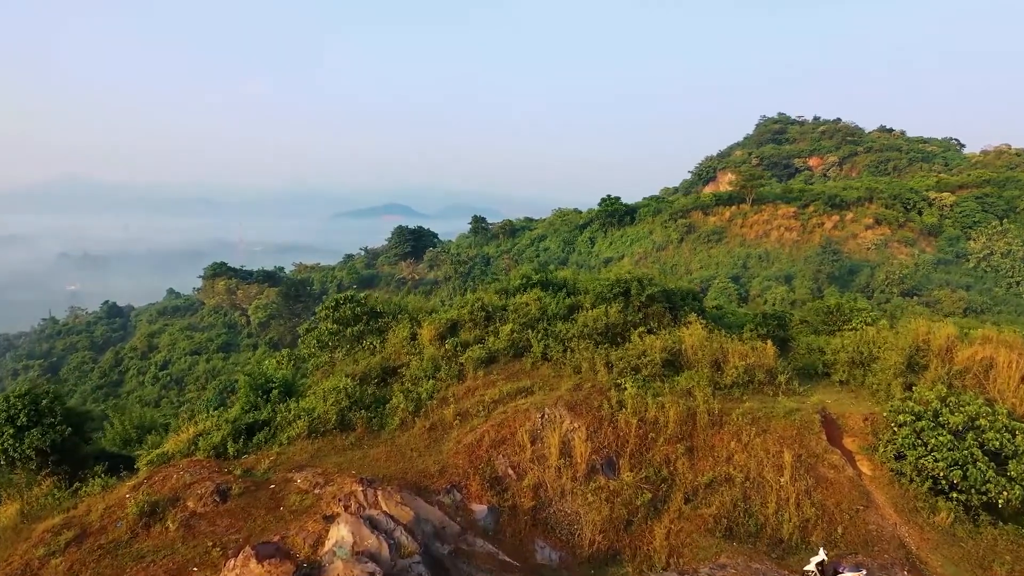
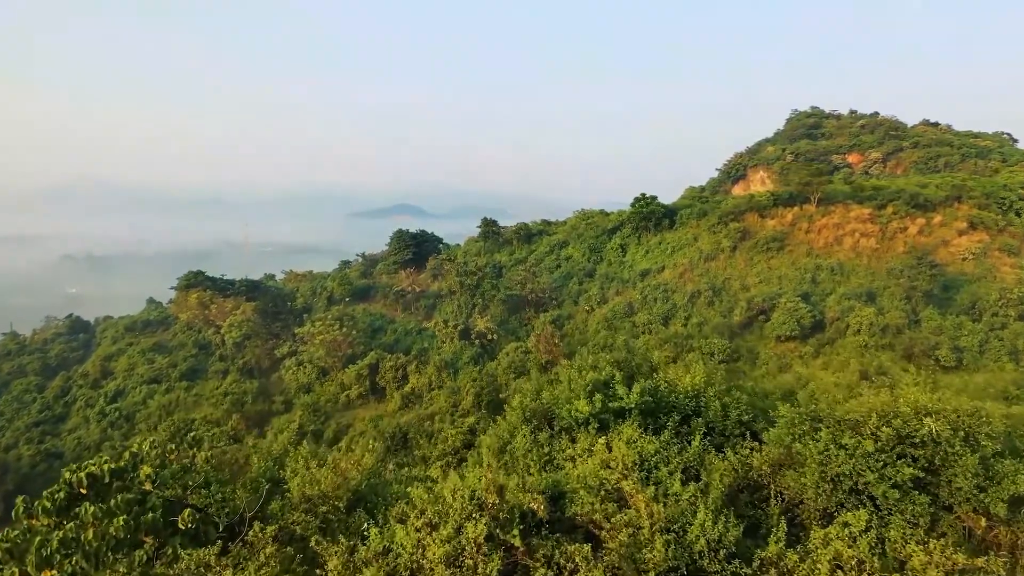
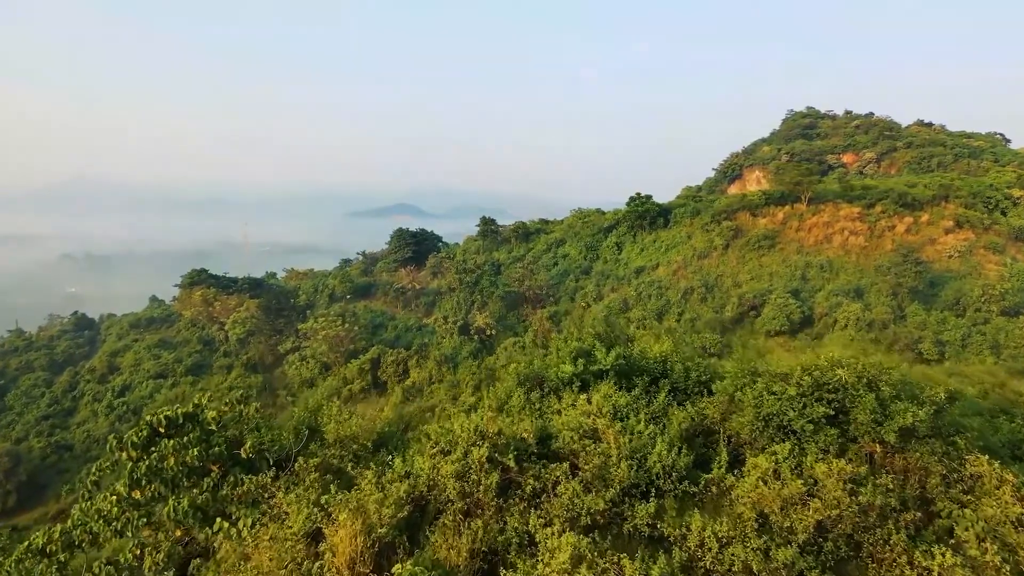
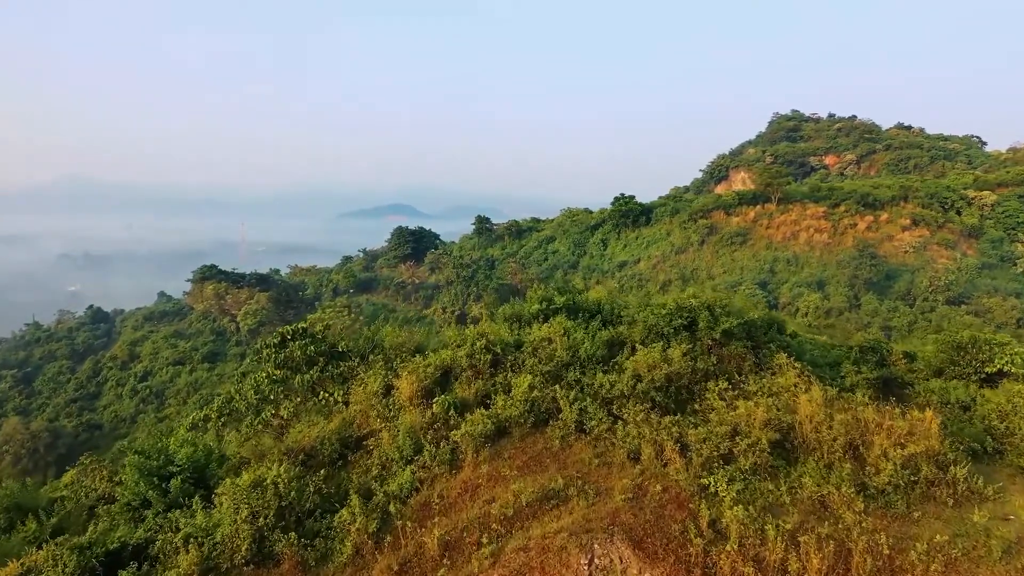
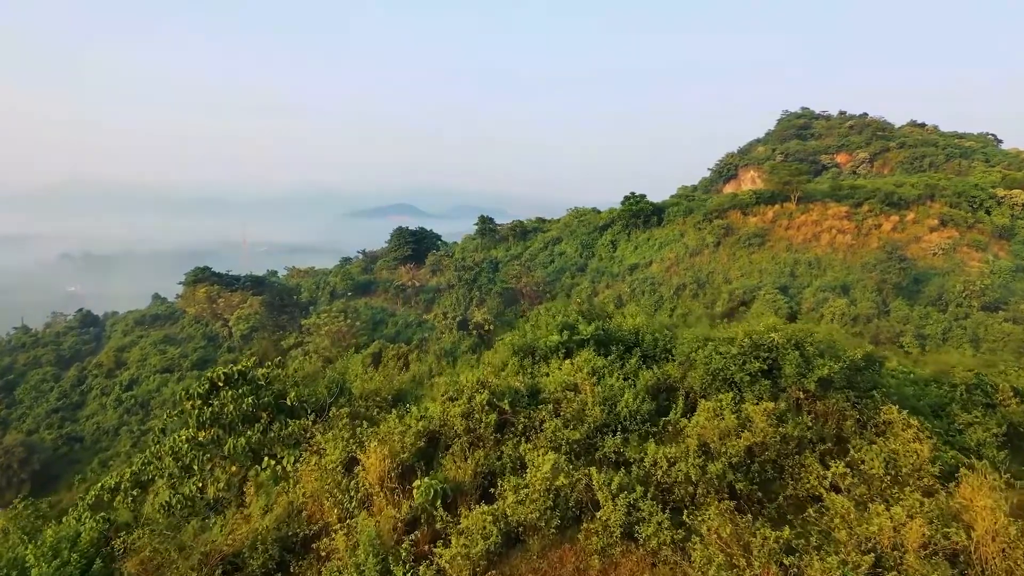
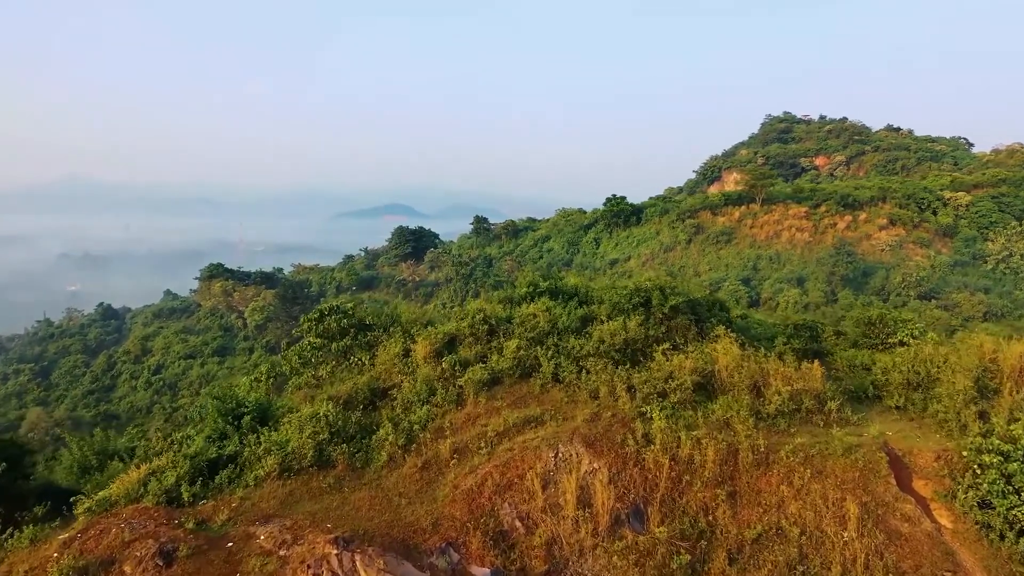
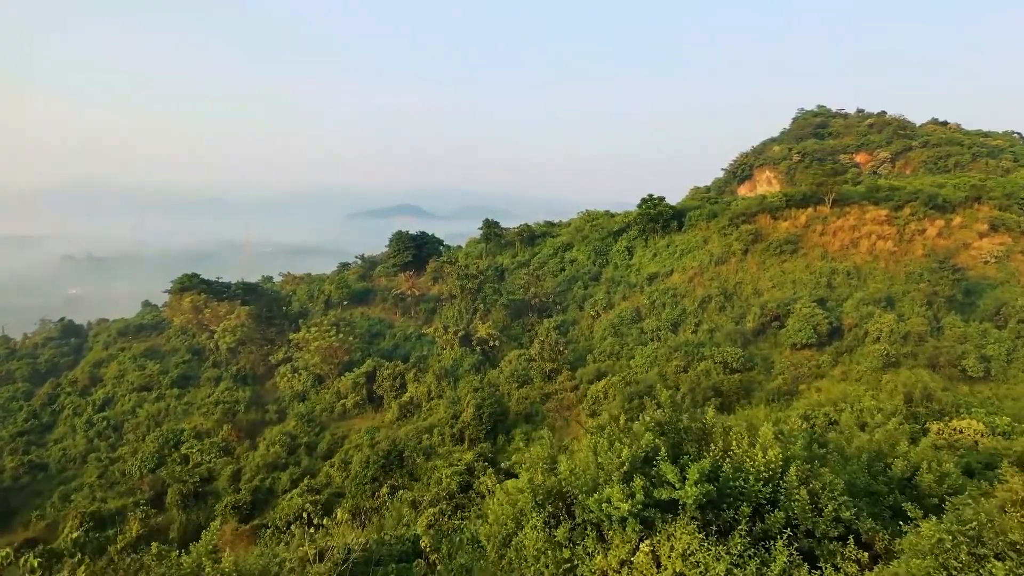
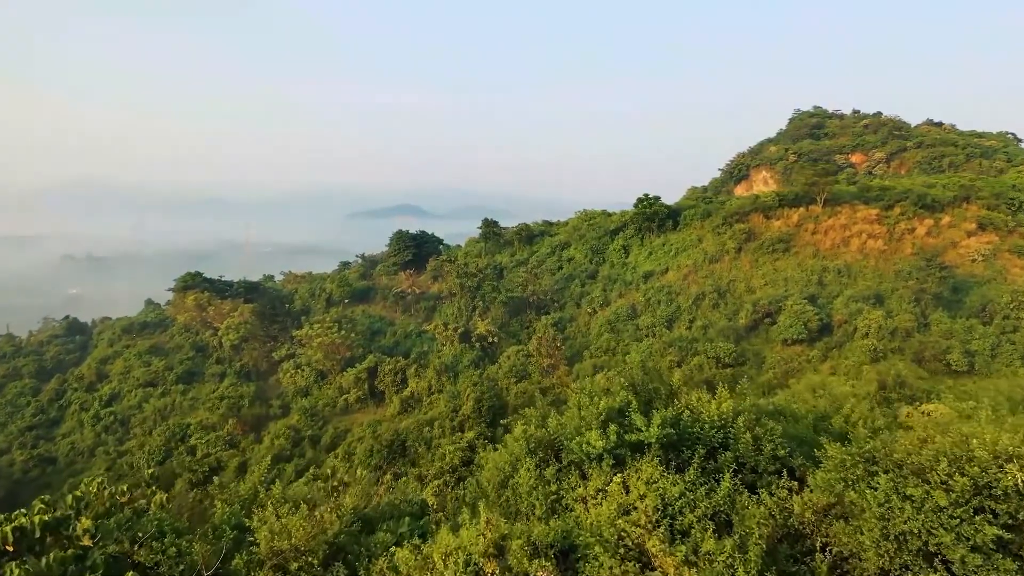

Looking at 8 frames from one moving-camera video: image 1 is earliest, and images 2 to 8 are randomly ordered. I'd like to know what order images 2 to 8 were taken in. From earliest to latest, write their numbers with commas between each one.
6, 4, 5, 3, 2, 8, 7
